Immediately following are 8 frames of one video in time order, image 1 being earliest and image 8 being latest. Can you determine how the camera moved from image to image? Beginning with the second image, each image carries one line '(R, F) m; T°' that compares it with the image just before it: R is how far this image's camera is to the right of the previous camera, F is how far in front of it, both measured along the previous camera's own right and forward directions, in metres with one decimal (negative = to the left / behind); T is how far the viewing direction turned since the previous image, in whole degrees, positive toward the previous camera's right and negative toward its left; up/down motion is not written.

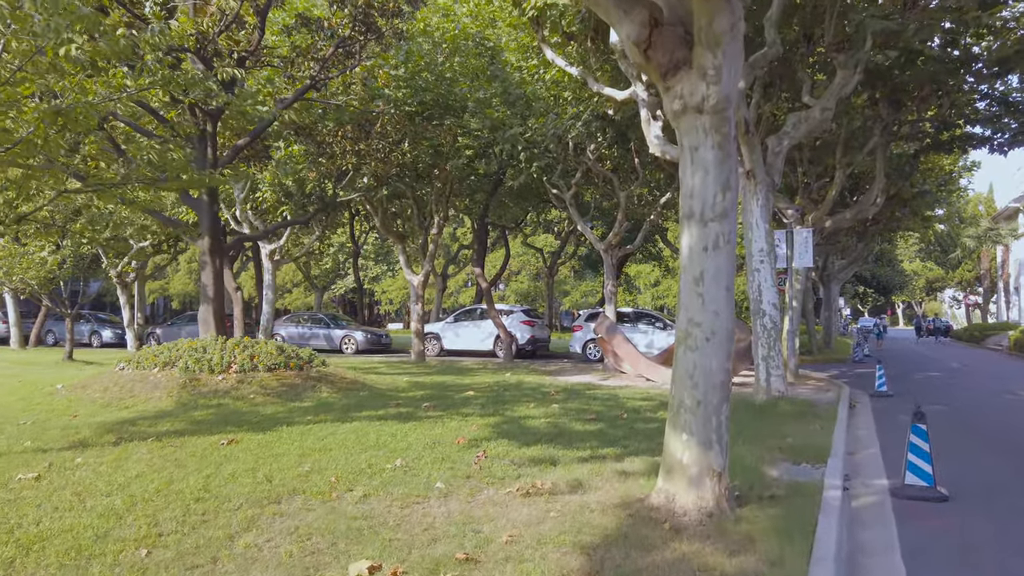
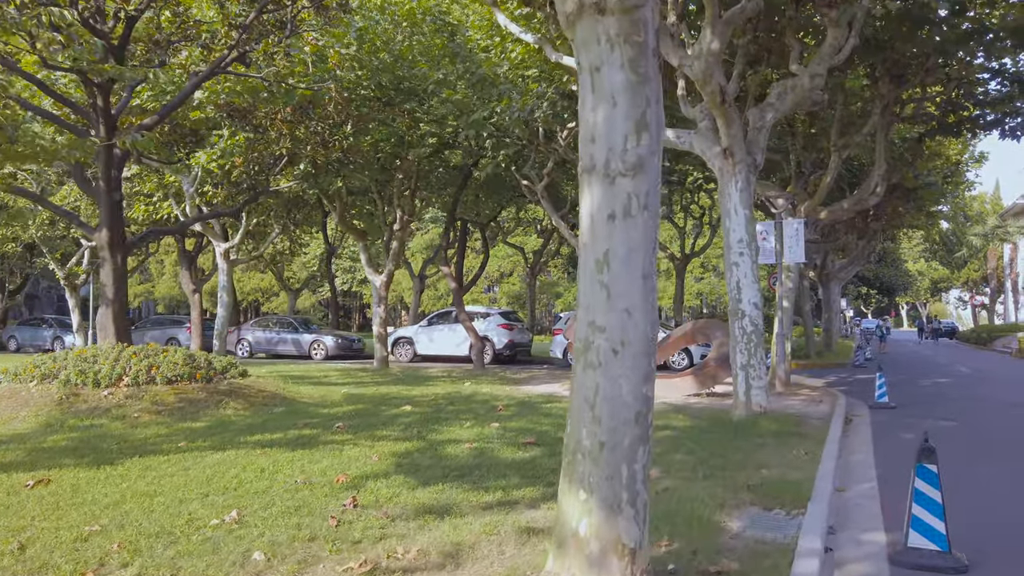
(+0.8, +1.6) m; 0°
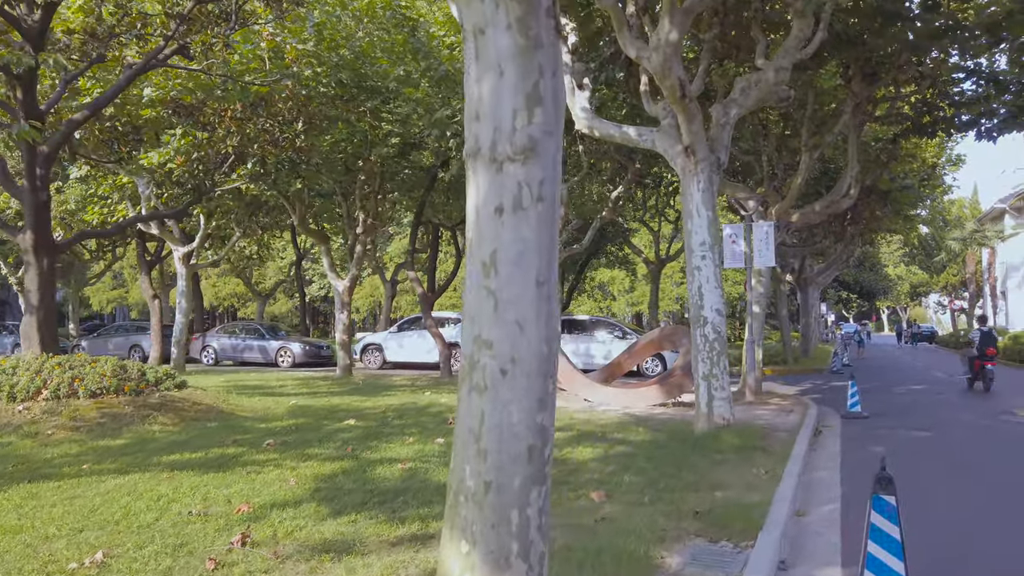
(+0.4, +0.6) m; +1°
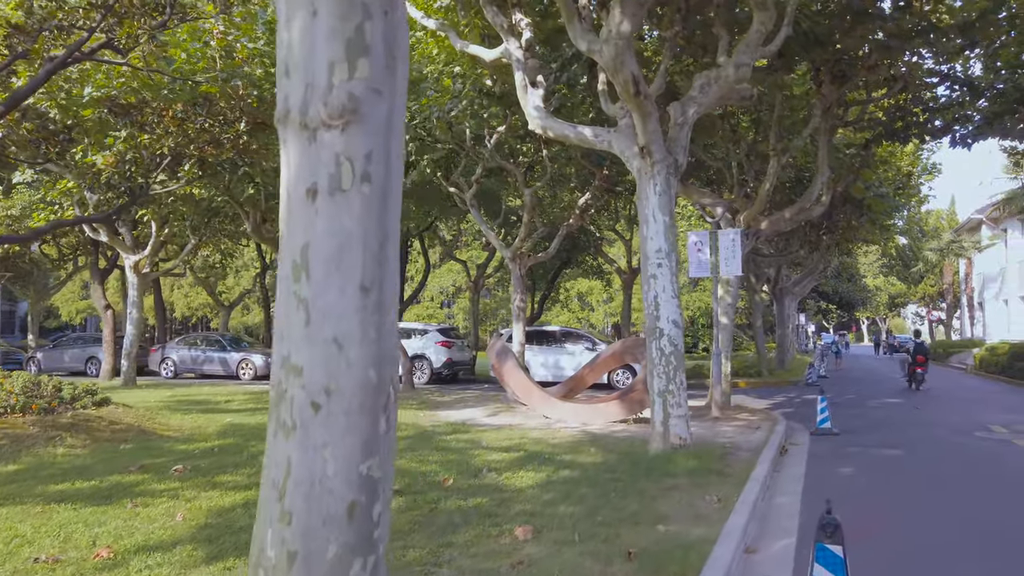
(+0.5, +0.7) m; +1°
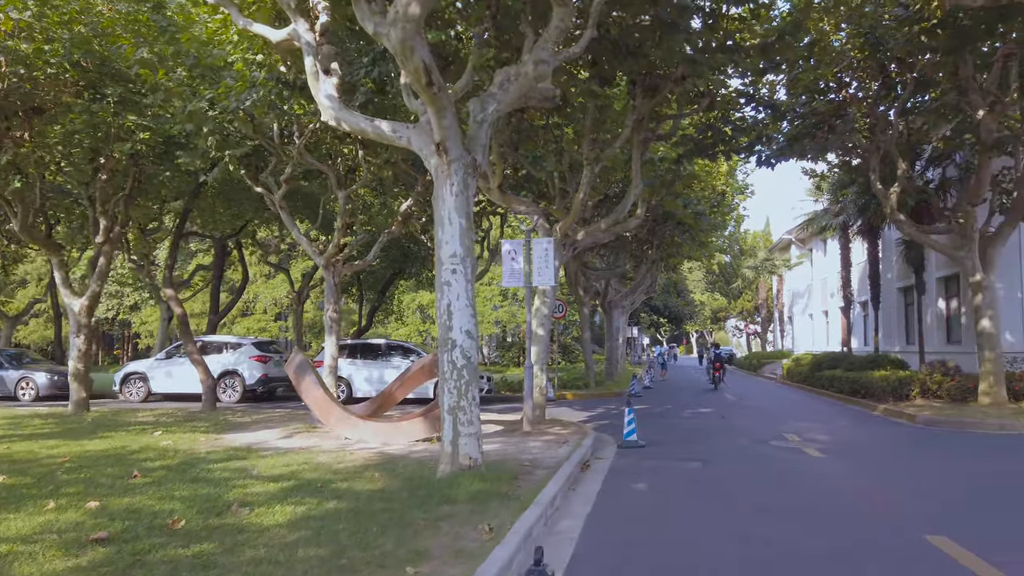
(+0.7, +0.7) m; +11°
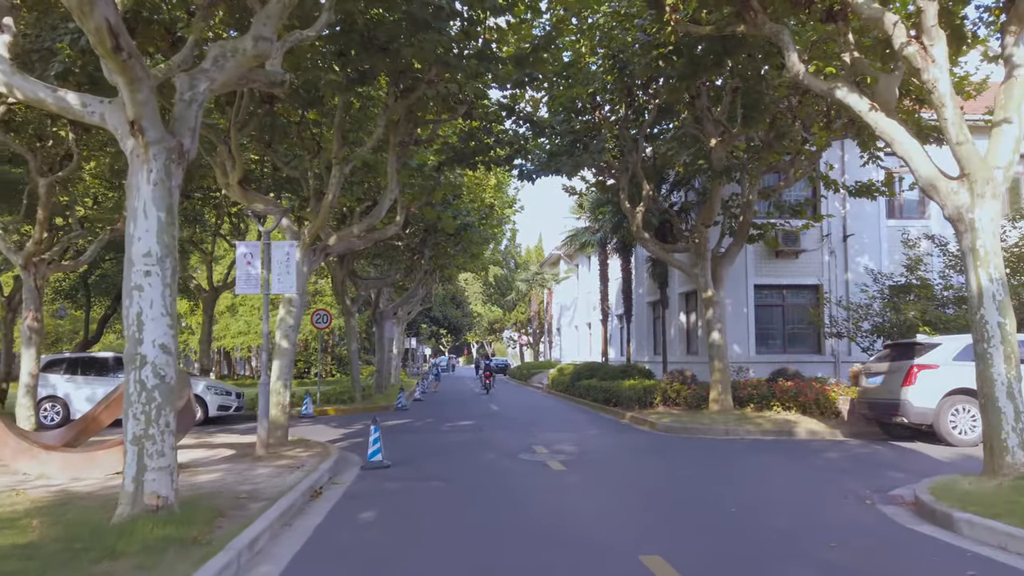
(+0.6, +0.6) m; +16°
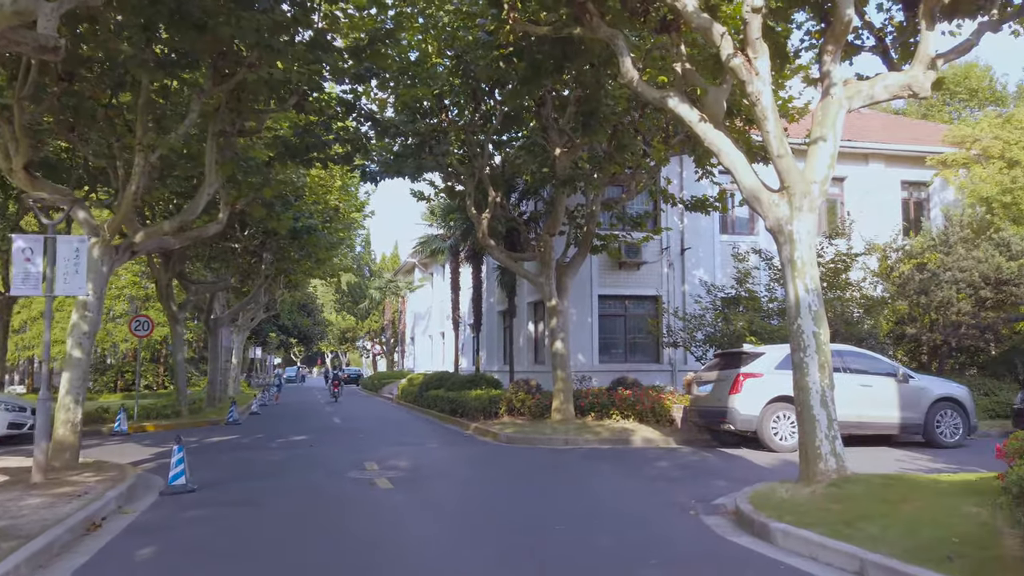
(+0.4, +0.5) m; +11°
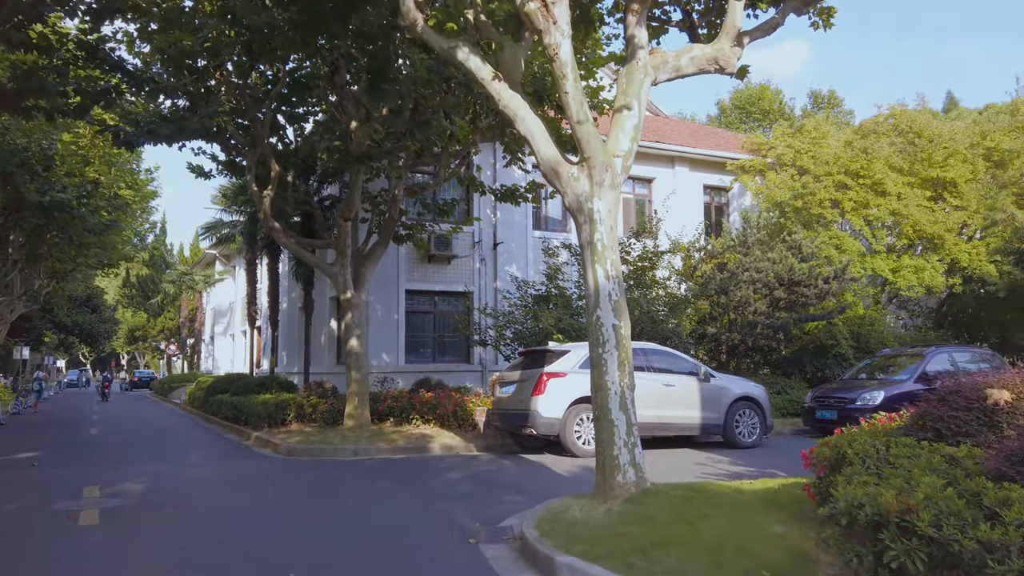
(+0.7, +1.4) m; +13°
